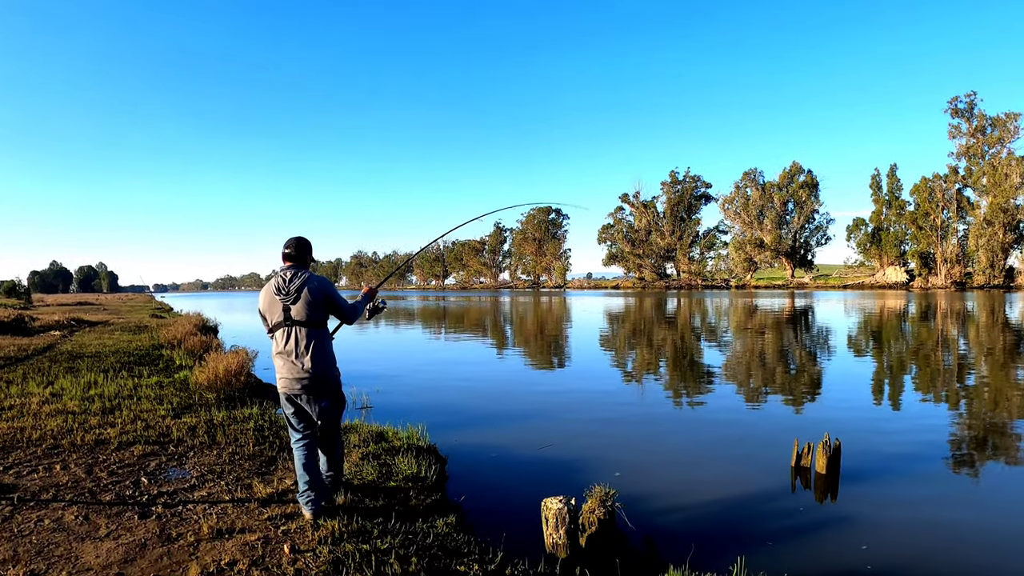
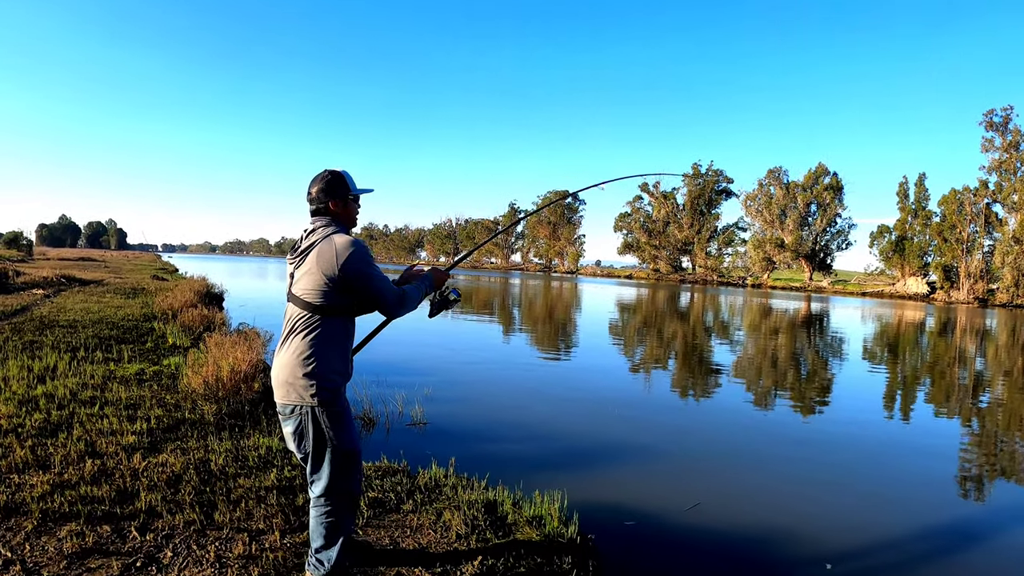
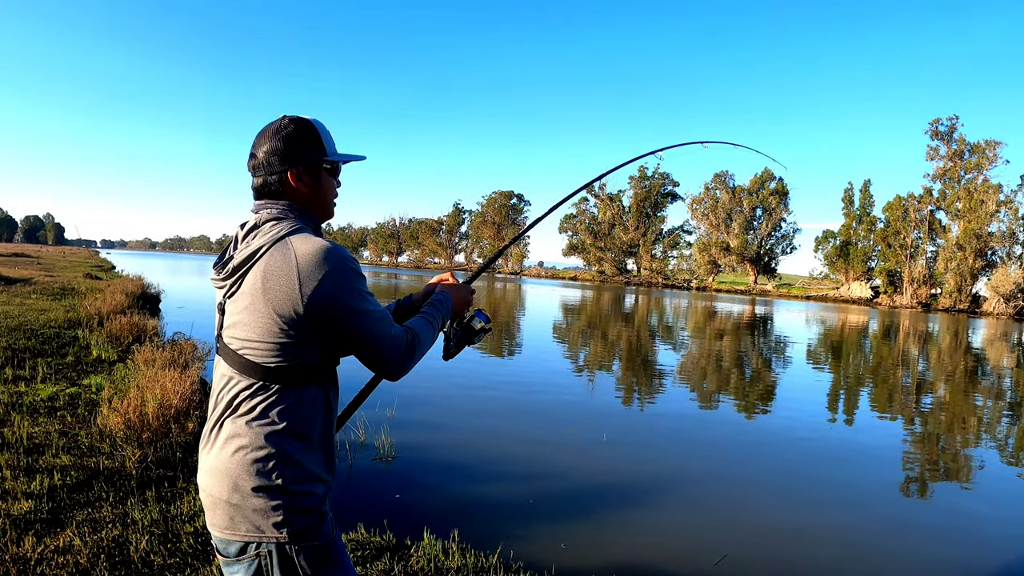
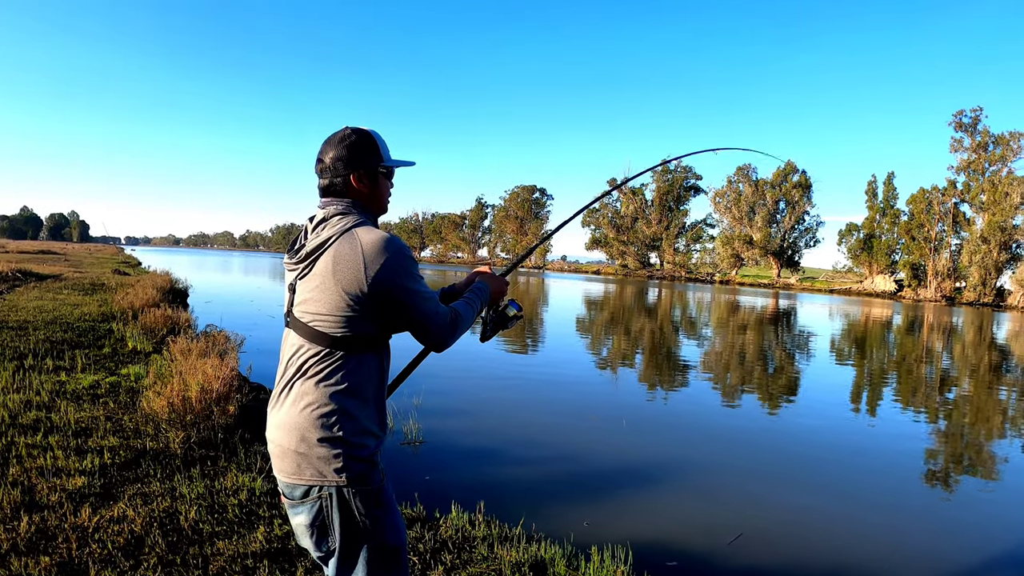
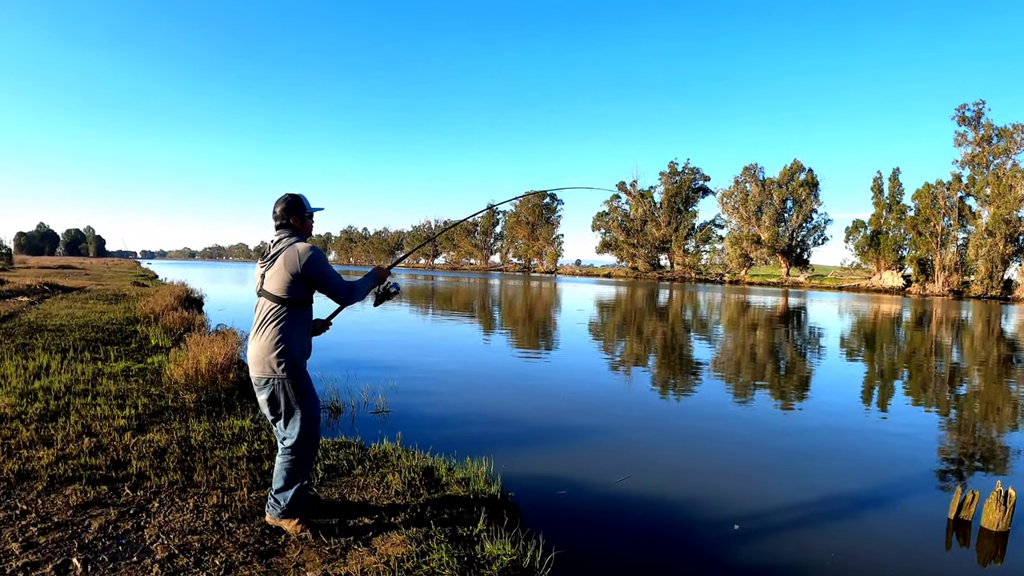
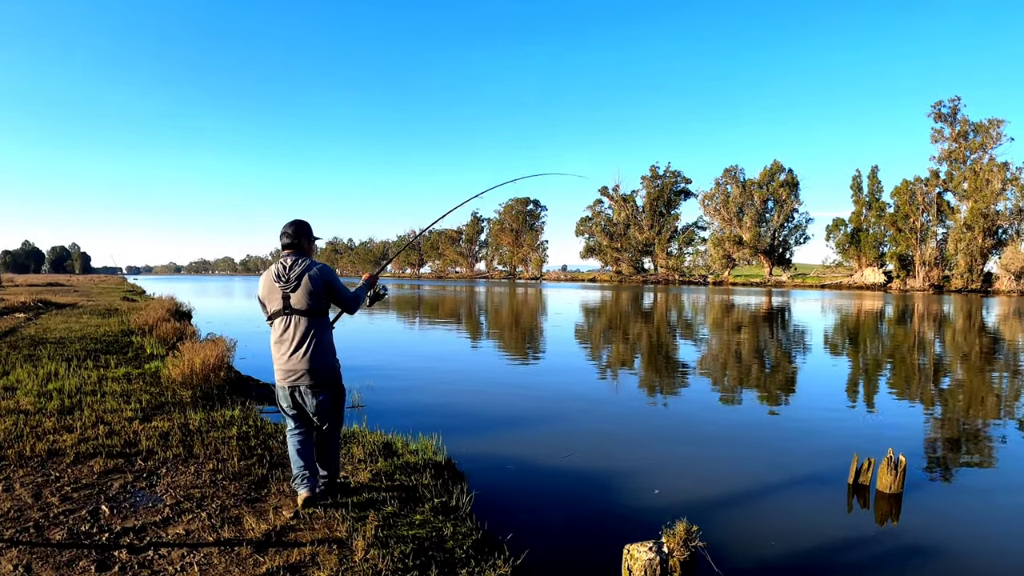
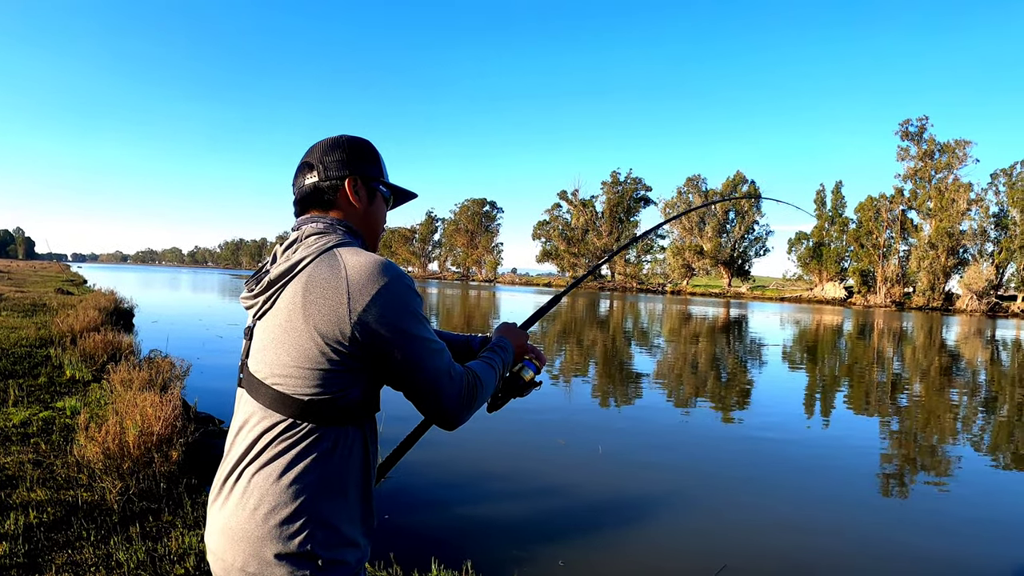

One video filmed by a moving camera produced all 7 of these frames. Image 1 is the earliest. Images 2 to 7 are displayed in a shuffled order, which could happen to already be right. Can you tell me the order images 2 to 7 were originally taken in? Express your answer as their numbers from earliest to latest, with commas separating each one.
6, 5, 2, 4, 3, 7
